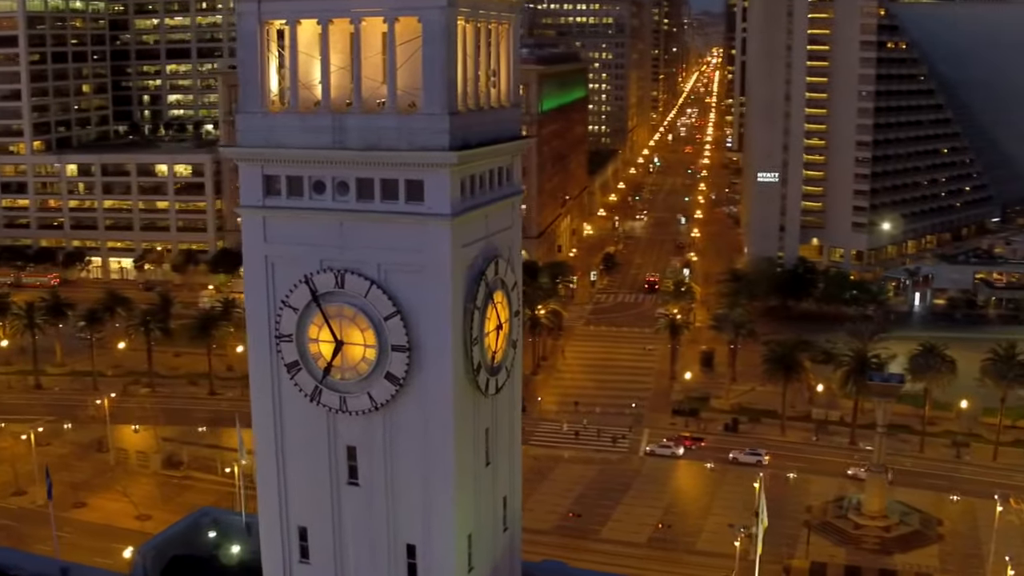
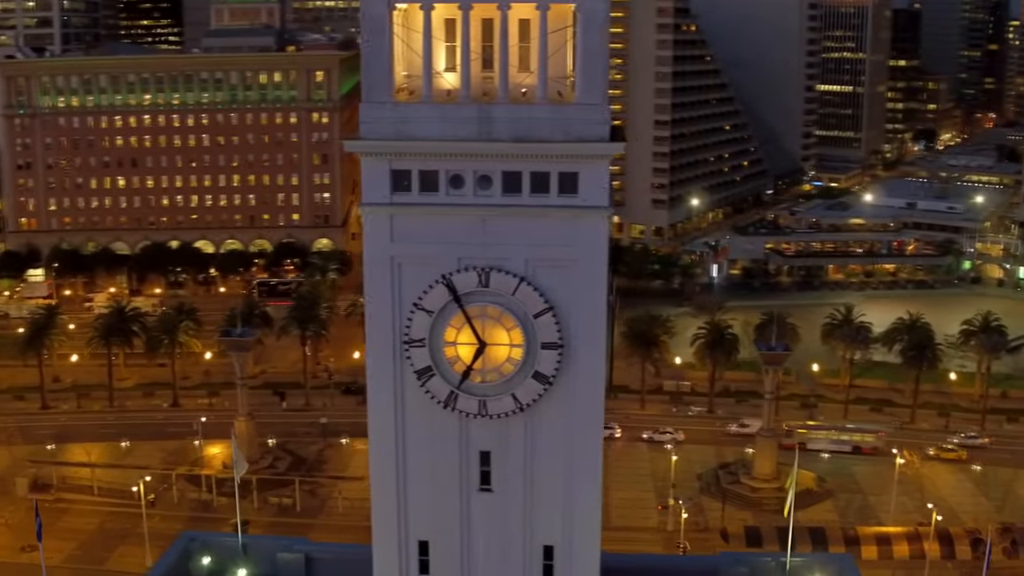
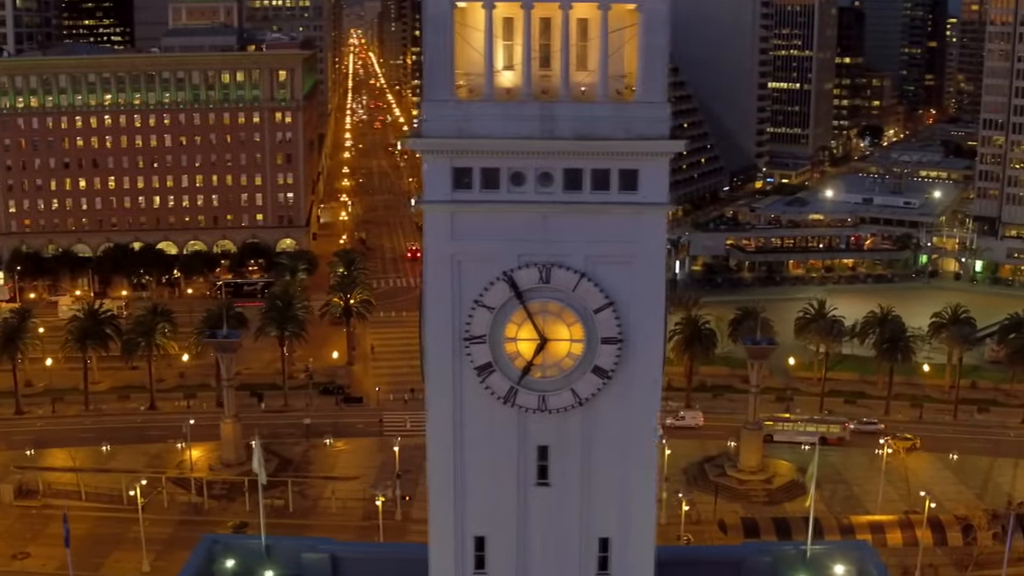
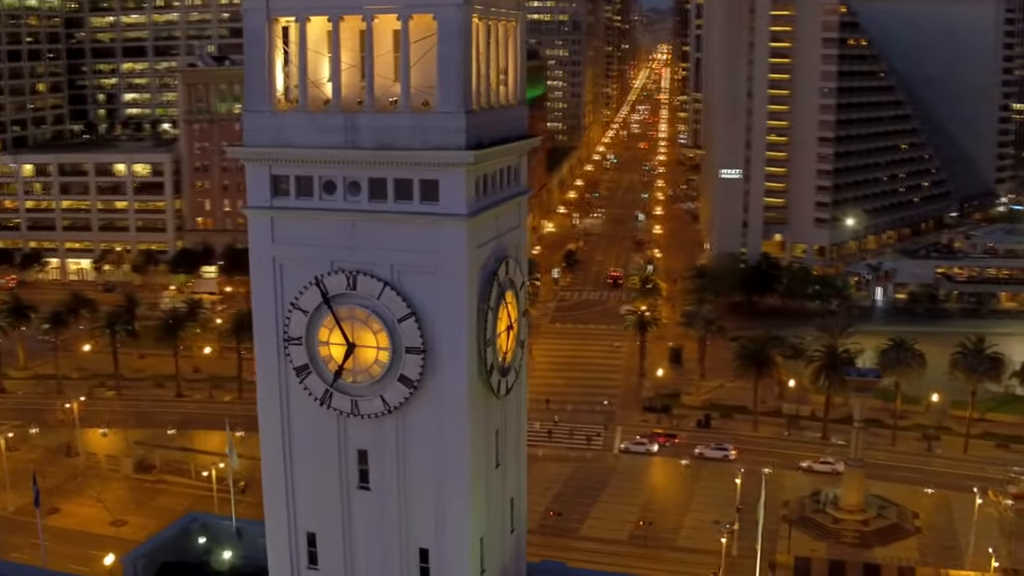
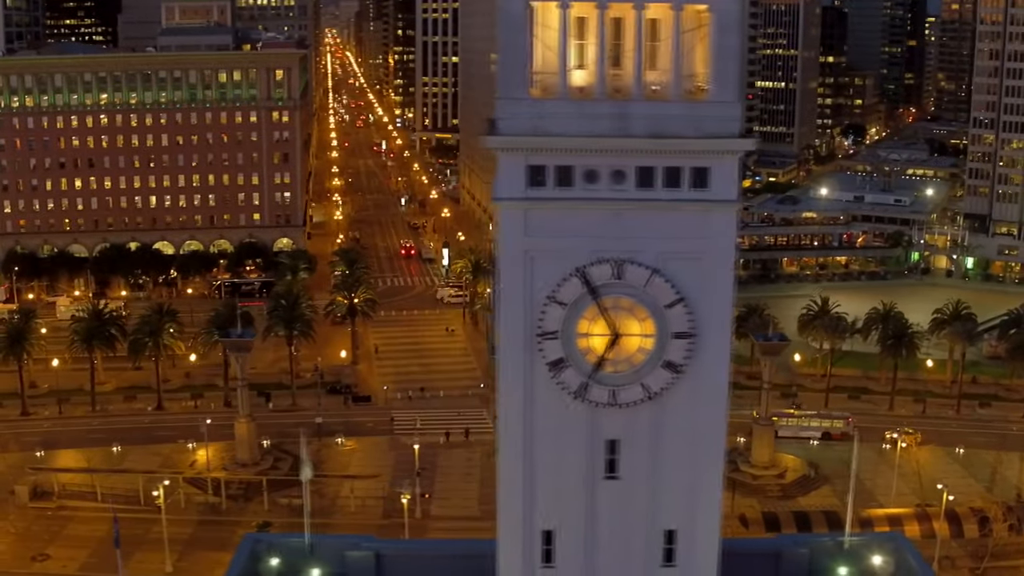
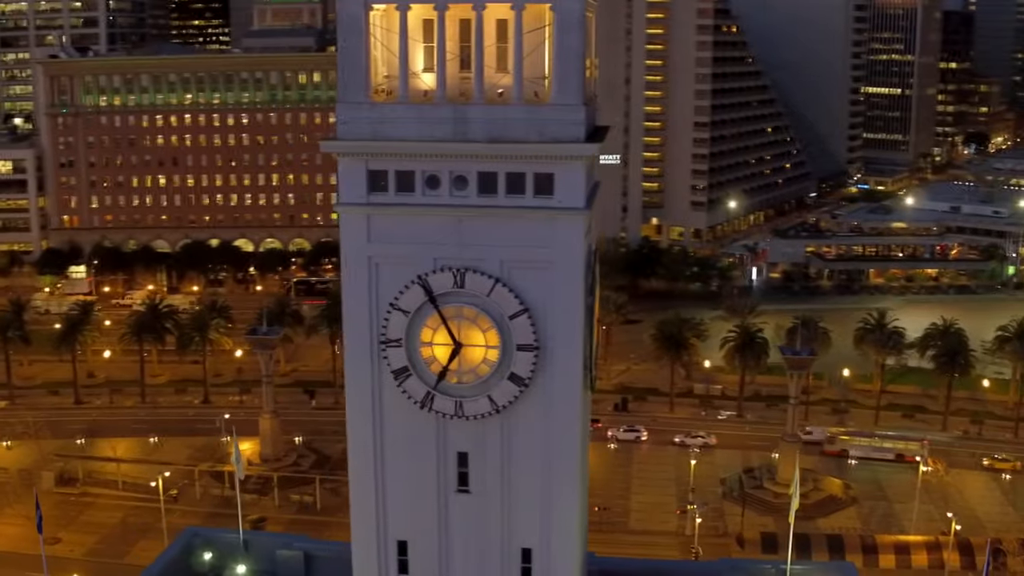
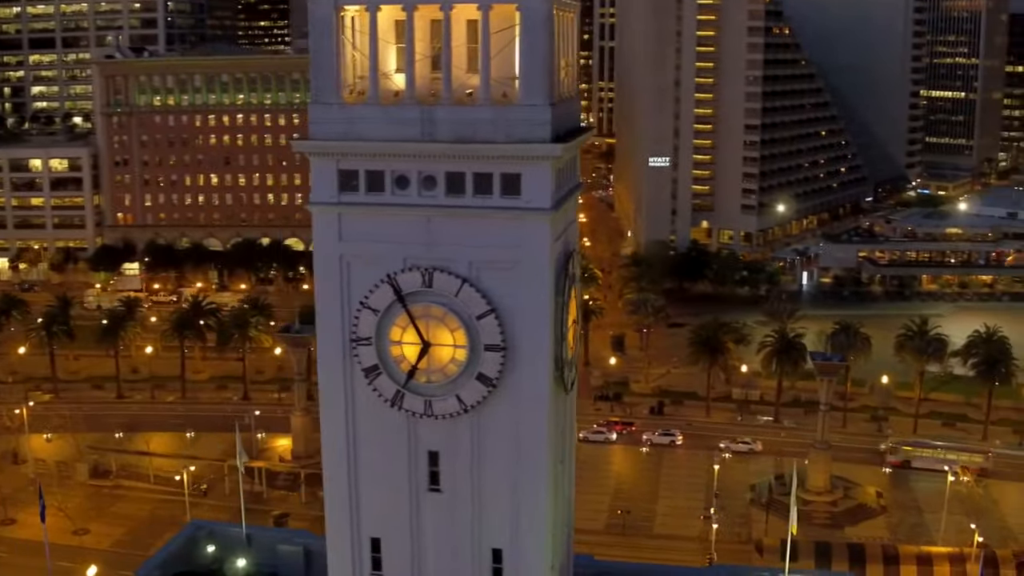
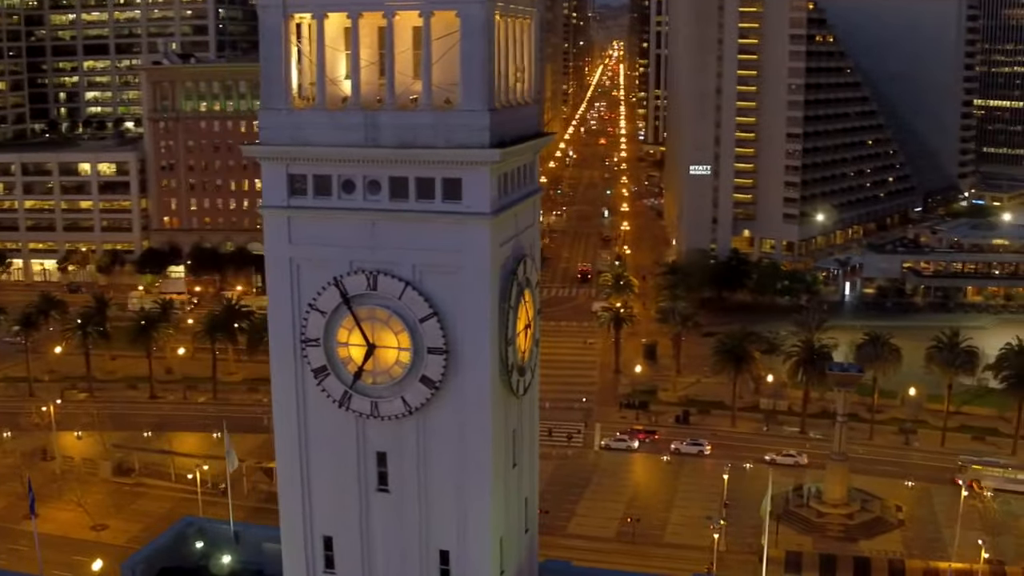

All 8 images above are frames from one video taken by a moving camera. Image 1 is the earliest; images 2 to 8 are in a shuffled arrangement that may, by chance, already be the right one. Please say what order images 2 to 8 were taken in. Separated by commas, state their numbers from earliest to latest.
4, 8, 7, 6, 2, 3, 5
